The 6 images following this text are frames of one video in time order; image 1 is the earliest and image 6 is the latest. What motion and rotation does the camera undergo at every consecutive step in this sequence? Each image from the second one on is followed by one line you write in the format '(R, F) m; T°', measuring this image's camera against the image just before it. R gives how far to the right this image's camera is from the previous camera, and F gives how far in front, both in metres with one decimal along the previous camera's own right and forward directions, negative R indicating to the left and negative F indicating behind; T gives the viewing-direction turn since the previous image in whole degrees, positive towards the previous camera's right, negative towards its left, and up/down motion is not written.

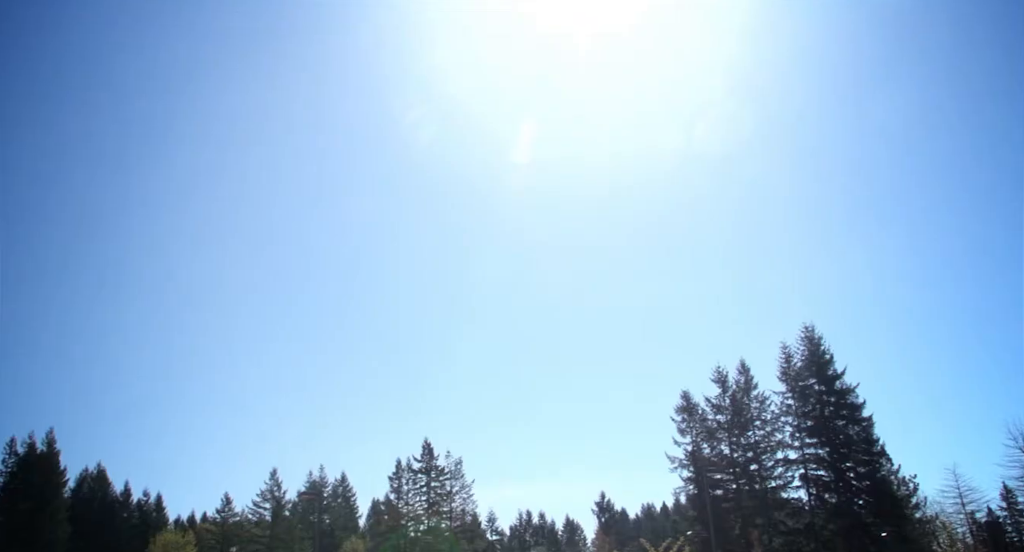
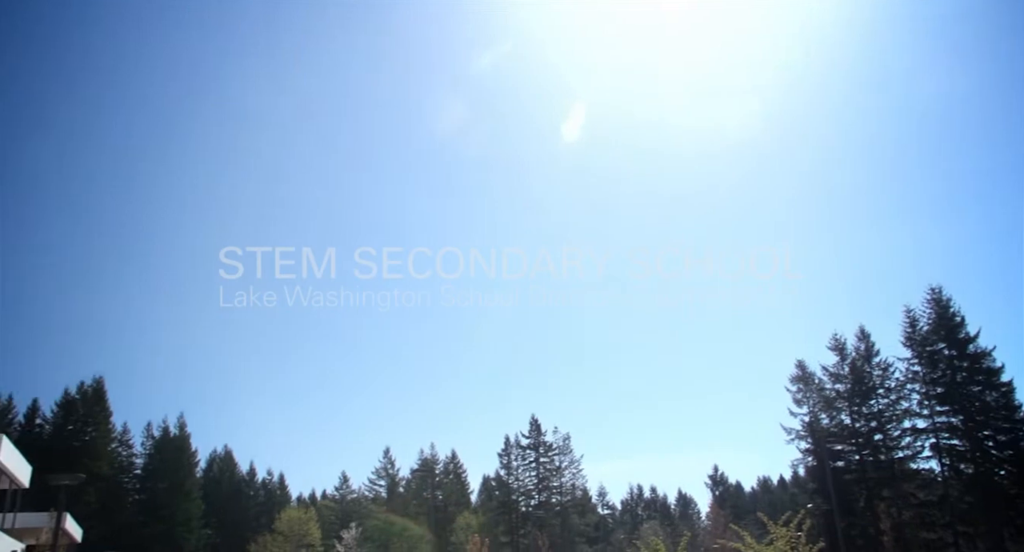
(+0.1, +0.5) m; -8°
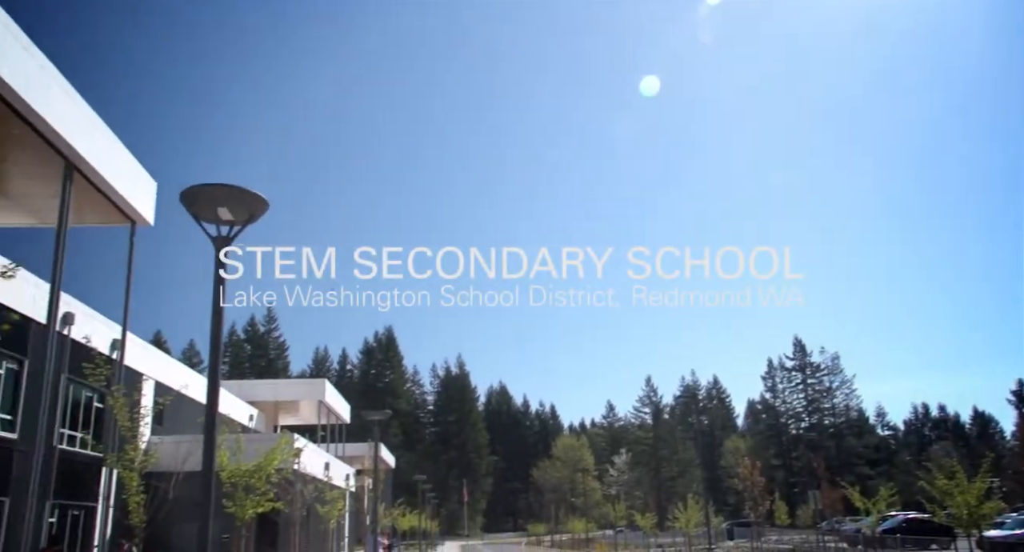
(+0.1, -0.7) m; -19°
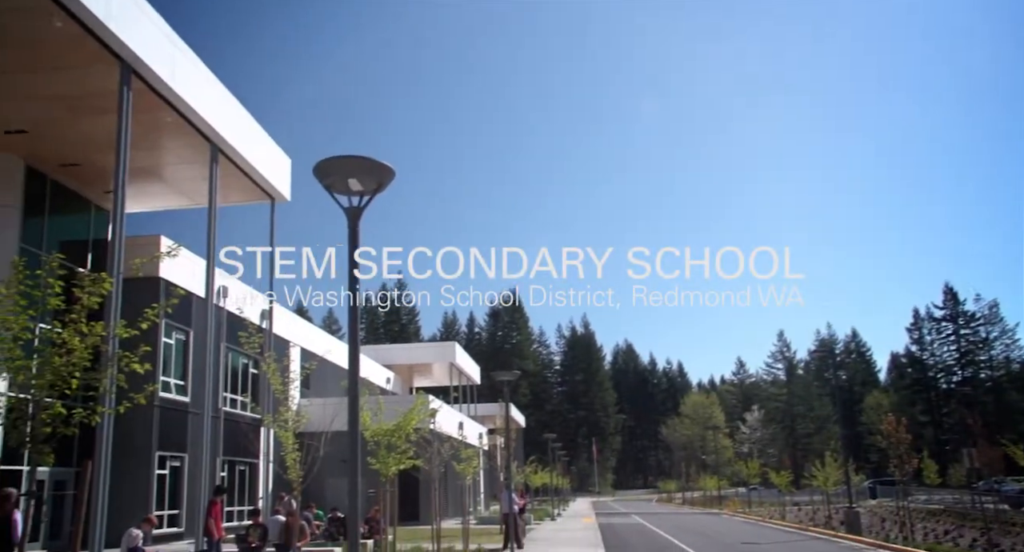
(-0.1, -0.1) m; -9°
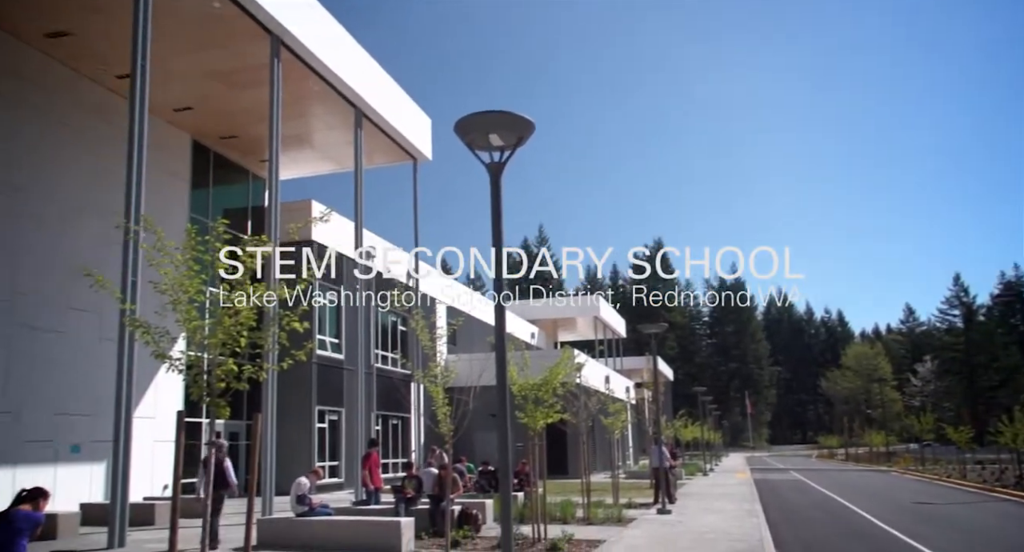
(0.0, +0.5) m; -11°
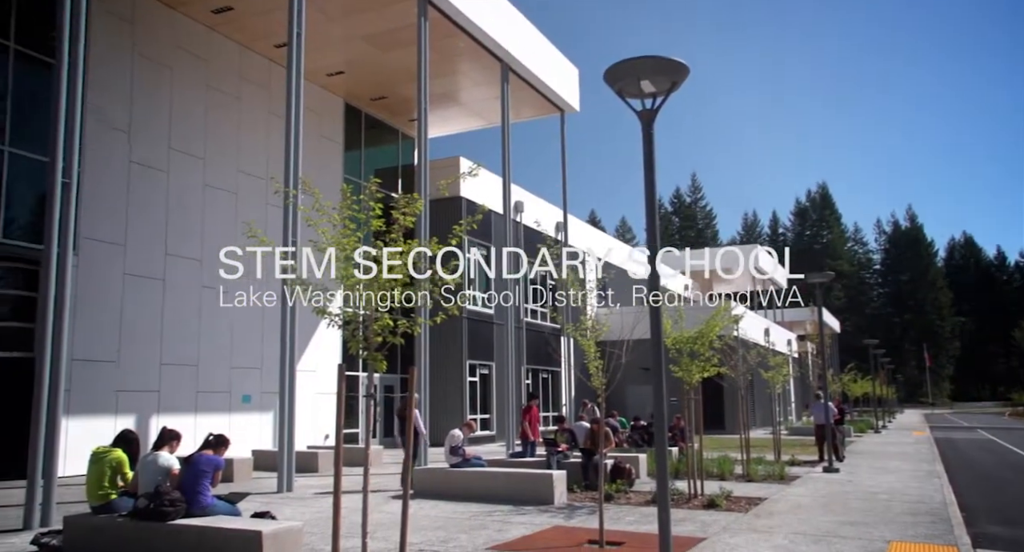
(0.0, +0.3) m; -11°
